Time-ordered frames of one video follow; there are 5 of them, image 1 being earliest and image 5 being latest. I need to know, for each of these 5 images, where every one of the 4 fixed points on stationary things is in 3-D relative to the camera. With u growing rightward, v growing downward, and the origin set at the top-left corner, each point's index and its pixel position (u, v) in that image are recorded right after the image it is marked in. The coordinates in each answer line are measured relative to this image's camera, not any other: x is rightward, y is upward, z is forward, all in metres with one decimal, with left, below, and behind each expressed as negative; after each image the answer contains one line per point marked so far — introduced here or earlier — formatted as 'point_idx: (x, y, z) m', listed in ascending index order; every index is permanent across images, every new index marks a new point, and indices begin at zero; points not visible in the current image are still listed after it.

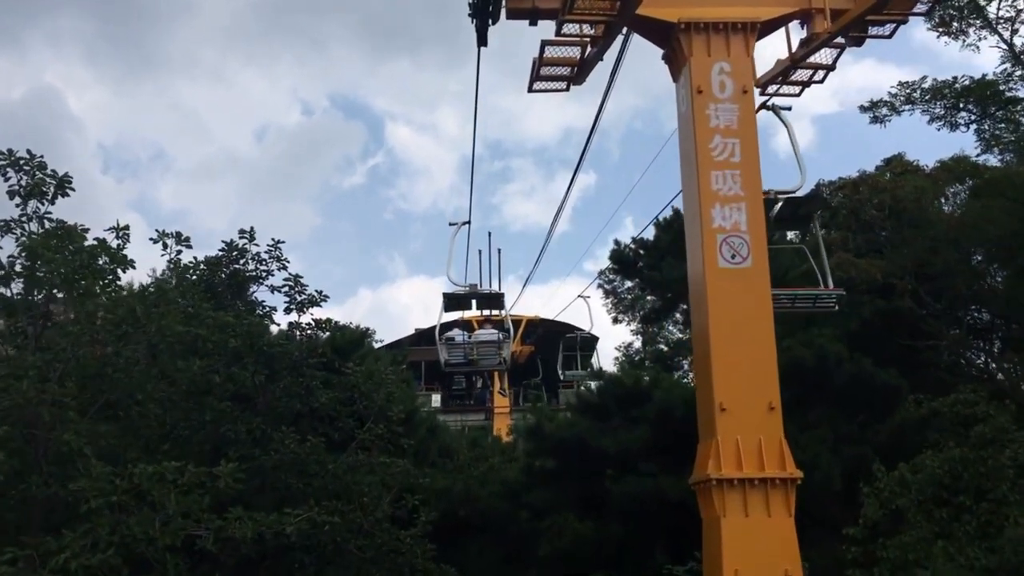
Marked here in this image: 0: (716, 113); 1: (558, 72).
0: (+1.5, +1.3, +7.5) m
1: (+0.5, +2.1, +9.7) m
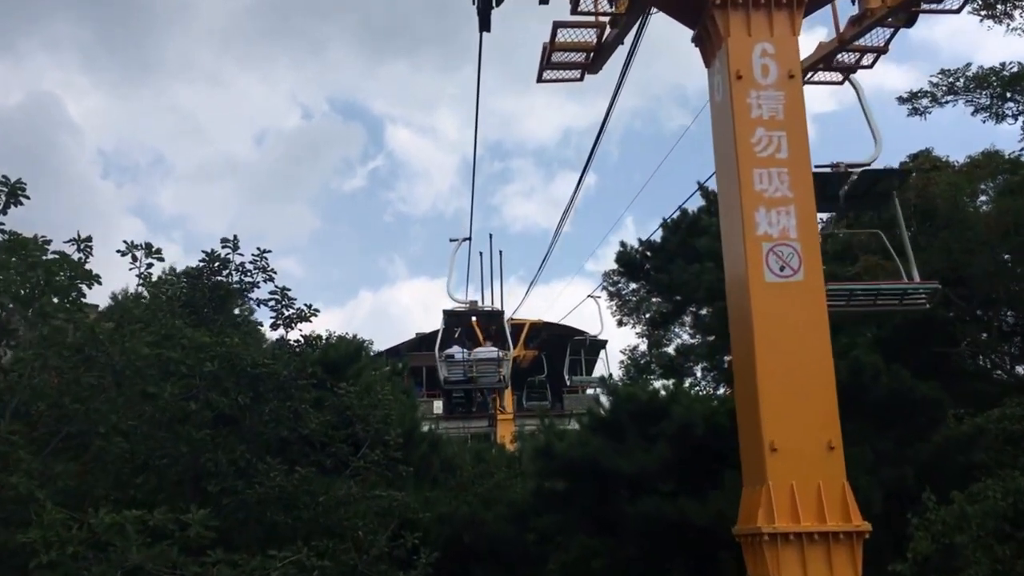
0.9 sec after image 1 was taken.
0: (+1.6, +1.2, +6.5) m
1: (+0.5, +1.9, +8.7) m
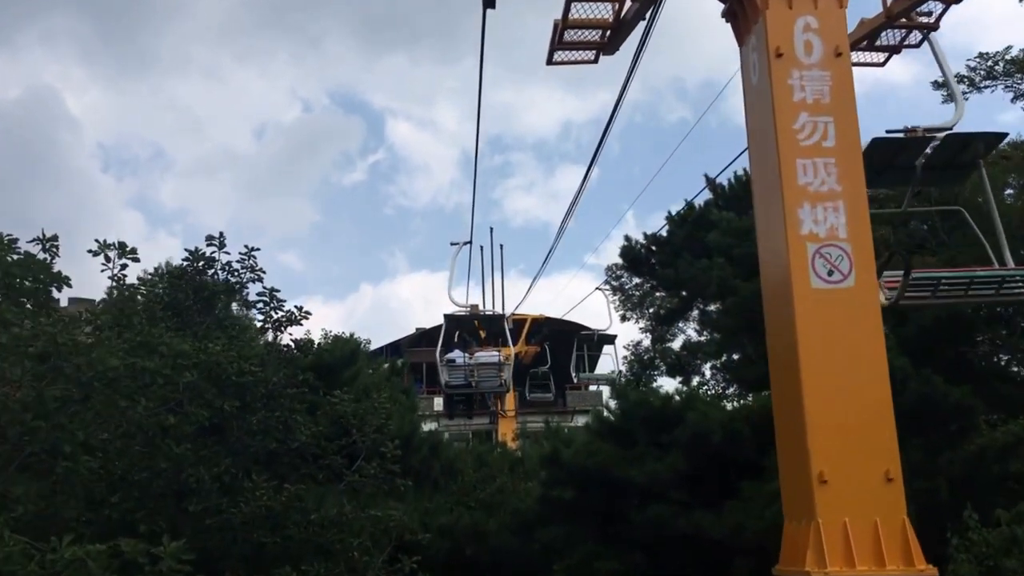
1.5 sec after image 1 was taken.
0: (+1.6, +1.1, +5.8) m
1: (+0.6, +1.9, +8.0) m
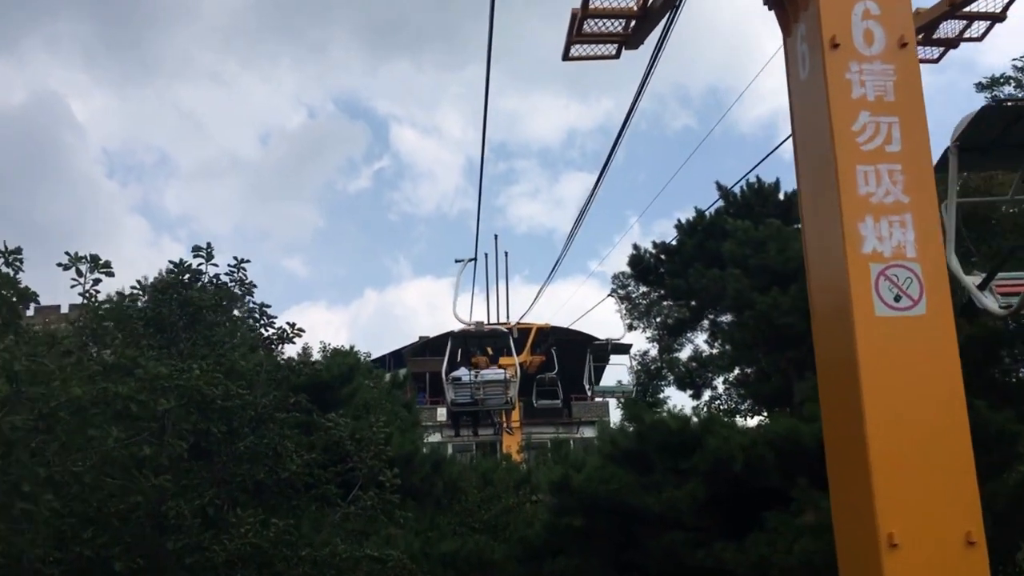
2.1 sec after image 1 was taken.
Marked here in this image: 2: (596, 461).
0: (+1.7, +1.0, +5.1) m
1: (+0.6, +1.8, +7.2) m
2: (+0.9, -1.9, +11.7) m
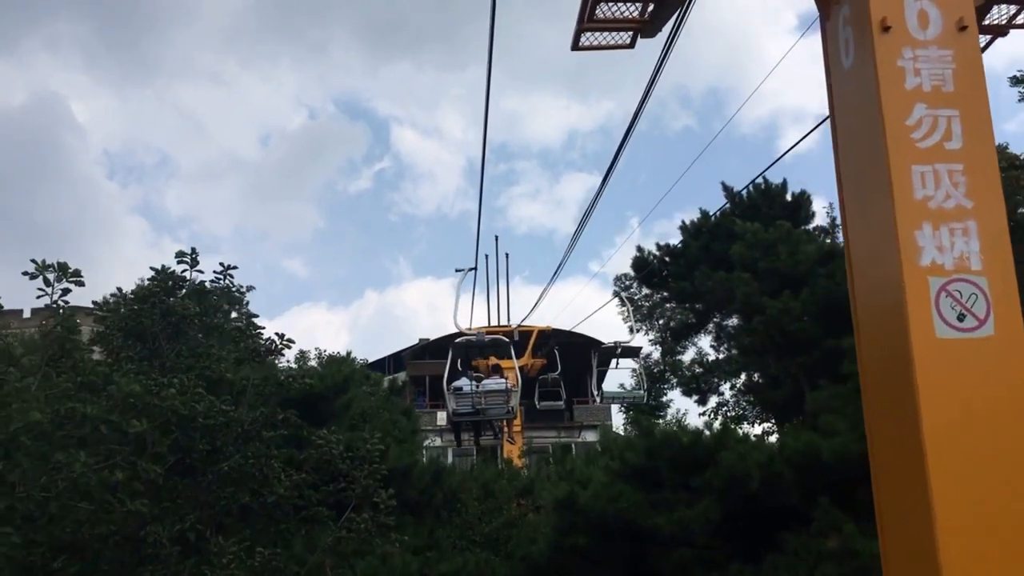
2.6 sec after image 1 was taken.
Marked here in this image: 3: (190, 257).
0: (+1.7, +1.0, +4.5) m
1: (+0.7, +1.7, +6.7) m
2: (+1.0, -2.0, +11.1) m
3: (-2.9, +0.3, +9.3) m
